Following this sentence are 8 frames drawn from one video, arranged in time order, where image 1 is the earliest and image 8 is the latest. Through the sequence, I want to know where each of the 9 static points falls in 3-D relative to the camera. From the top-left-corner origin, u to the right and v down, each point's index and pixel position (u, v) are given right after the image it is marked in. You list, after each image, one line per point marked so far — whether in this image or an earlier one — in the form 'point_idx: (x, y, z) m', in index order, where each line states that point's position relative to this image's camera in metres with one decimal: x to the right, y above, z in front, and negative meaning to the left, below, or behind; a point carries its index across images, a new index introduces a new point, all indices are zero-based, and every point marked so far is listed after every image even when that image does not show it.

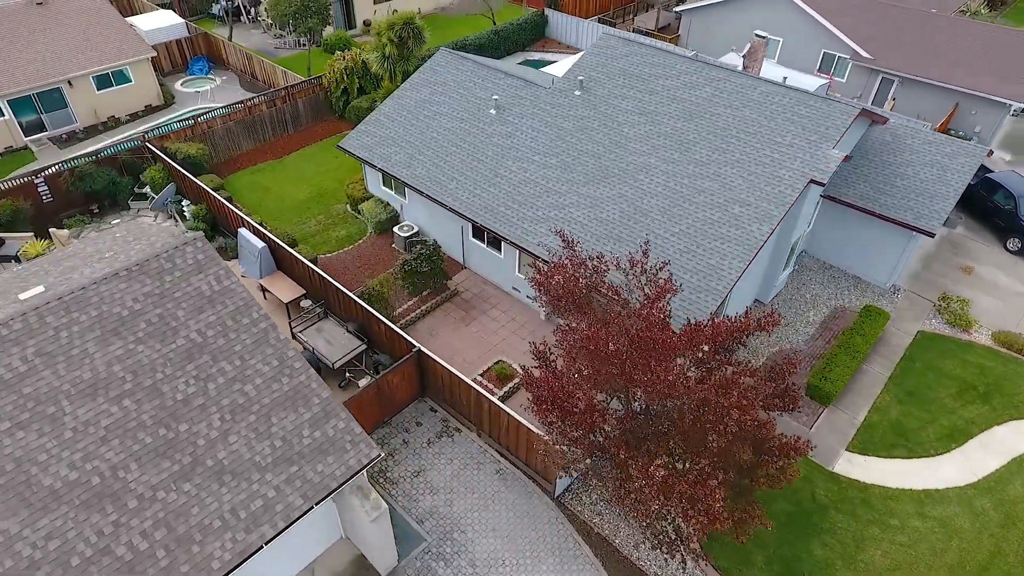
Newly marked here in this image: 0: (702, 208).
0: (+5.3, +2.2, +17.5) m
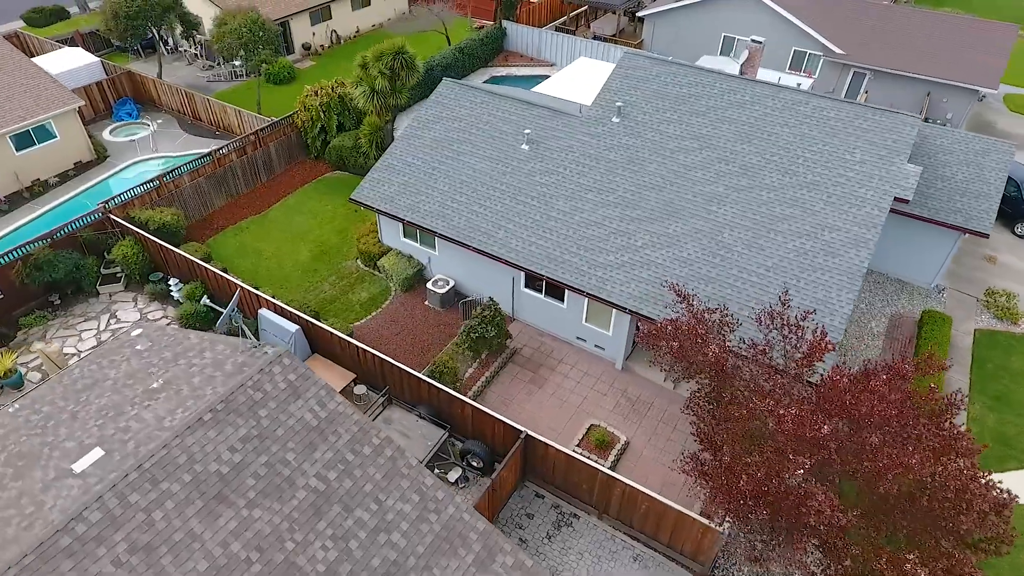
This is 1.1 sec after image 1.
0: (+7.3, +1.3, +16.5) m
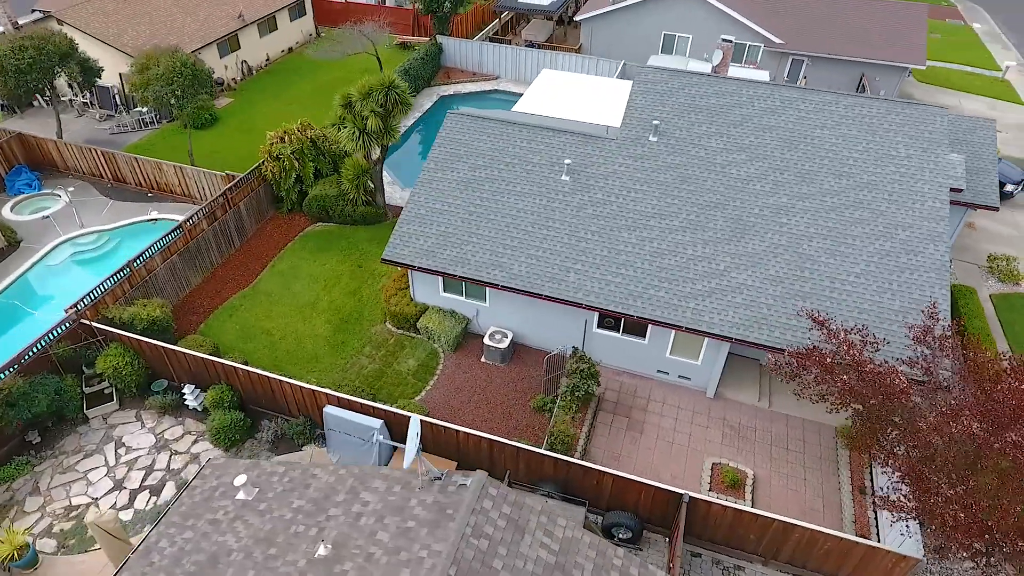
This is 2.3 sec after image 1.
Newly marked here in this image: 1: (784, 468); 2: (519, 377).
0: (+9.4, +1.3, +16.6) m
1: (+7.0, -4.6, +16.1) m
2: (+0.2, -2.6, +18.1) m
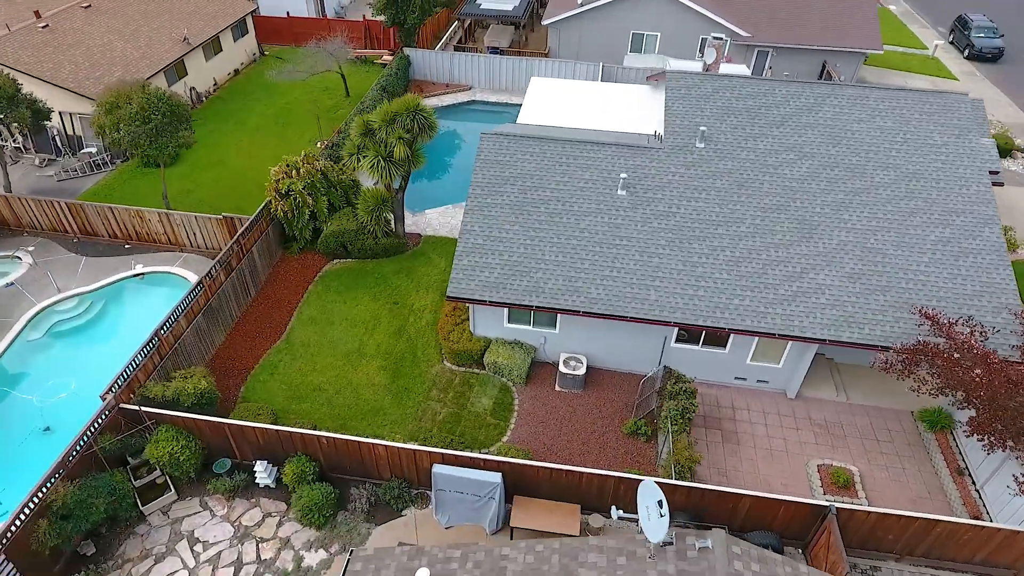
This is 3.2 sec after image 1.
0: (+11.3, +1.6, +17.1) m
1: (+9.6, -4.5, +16.4) m
2: (+2.5, -3.2, +17.5) m
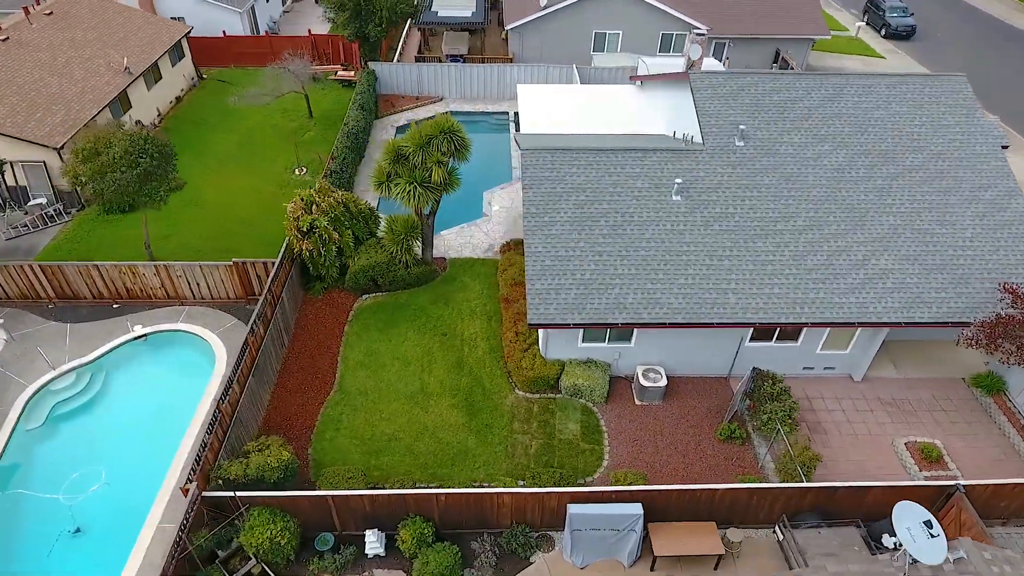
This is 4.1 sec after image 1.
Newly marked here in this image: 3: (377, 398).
0: (+13.0, +2.4, +18.1) m
1: (+12.1, -3.9, +17.3) m
2: (+4.8, -3.4, +17.4) m
3: (-3.8, -3.1, +17.6) m
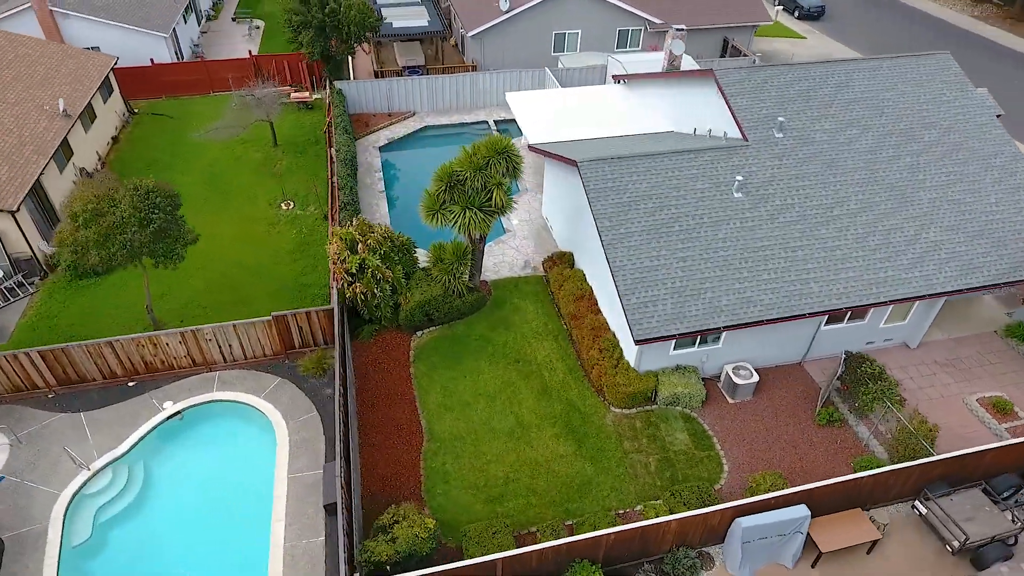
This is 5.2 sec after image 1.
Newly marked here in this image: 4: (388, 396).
0: (+14.7, +3.6, +19.7) m
1: (+14.7, -2.7, +18.7) m
2: (+7.5, -3.2, +17.7) m
3: (-1.0, -4.0, +16.5) m
4: (-3.5, -3.0, +17.6) m
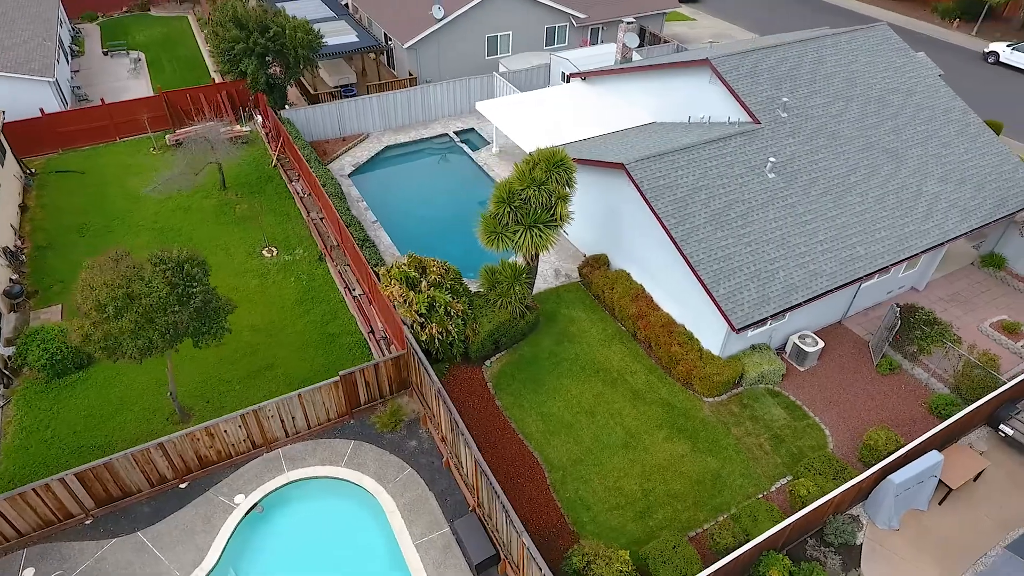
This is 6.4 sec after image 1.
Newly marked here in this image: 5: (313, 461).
0: (+15.3, +5.7, +22.2) m
1: (+16.6, -0.5, +21.5) m
2: (+10.0, -2.2, +19.0) m
3: (+2.1, -4.4, +16.2) m
4: (-0.7, -3.9, +16.6) m
5: (-5.3, -4.6, +16.7) m
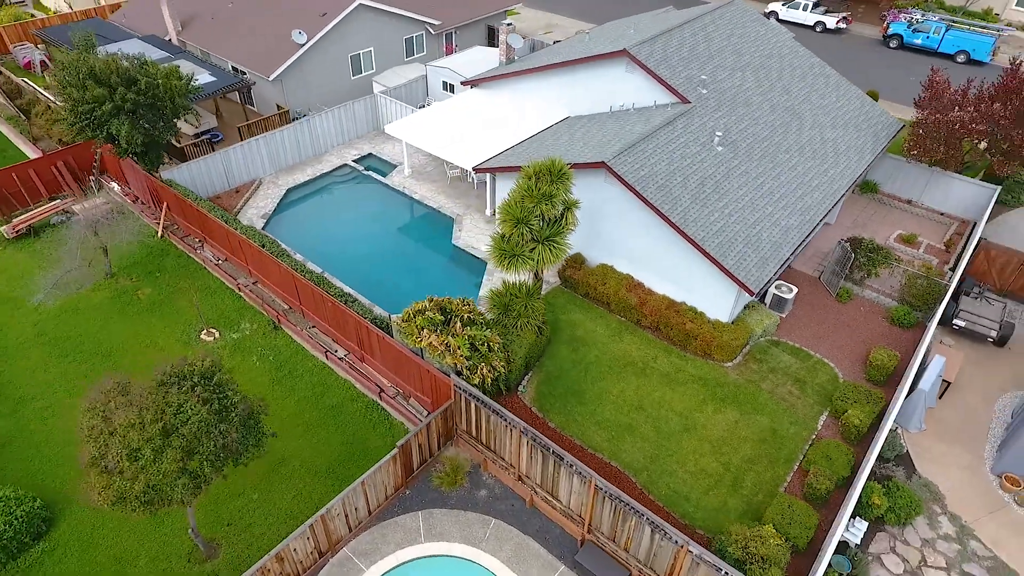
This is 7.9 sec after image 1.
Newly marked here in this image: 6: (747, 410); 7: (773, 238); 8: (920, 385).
0: (+12.4, +8.4, +25.6) m
1: (+15.2, +2.7, +25.5) m
2: (+10.1, -0.4, +21.3) m
3: (+4.1, -4.3, +16.5) m
4: (+1.2, -4.4, +16.2) m
5: (-2.9, -6.2, +14.9) m
6: (+6.6, -3.5, +17.6) m
7: (+7.8, +1.5, +18.9) m
8: (+10.6, -2.5, +16.4) m
